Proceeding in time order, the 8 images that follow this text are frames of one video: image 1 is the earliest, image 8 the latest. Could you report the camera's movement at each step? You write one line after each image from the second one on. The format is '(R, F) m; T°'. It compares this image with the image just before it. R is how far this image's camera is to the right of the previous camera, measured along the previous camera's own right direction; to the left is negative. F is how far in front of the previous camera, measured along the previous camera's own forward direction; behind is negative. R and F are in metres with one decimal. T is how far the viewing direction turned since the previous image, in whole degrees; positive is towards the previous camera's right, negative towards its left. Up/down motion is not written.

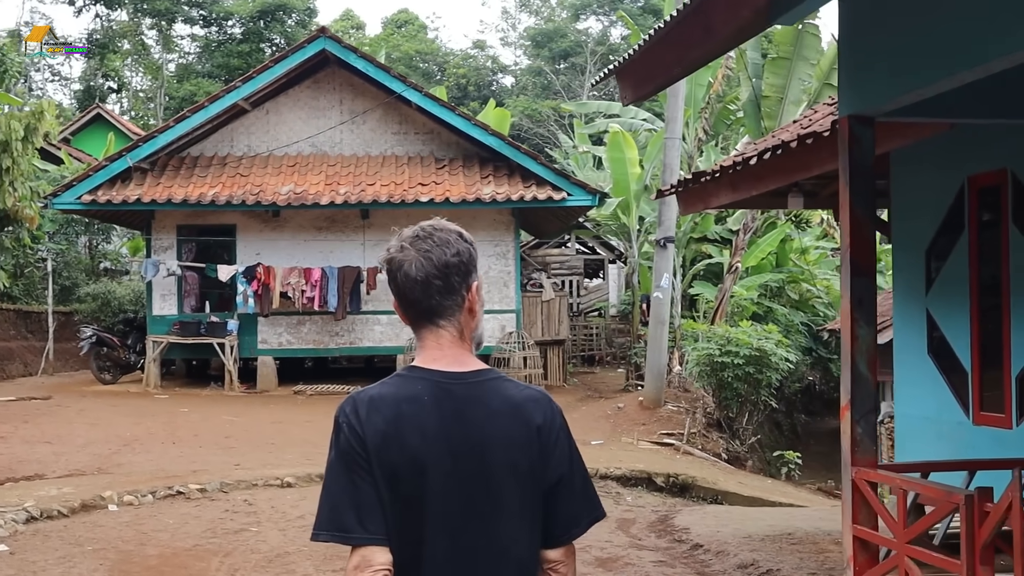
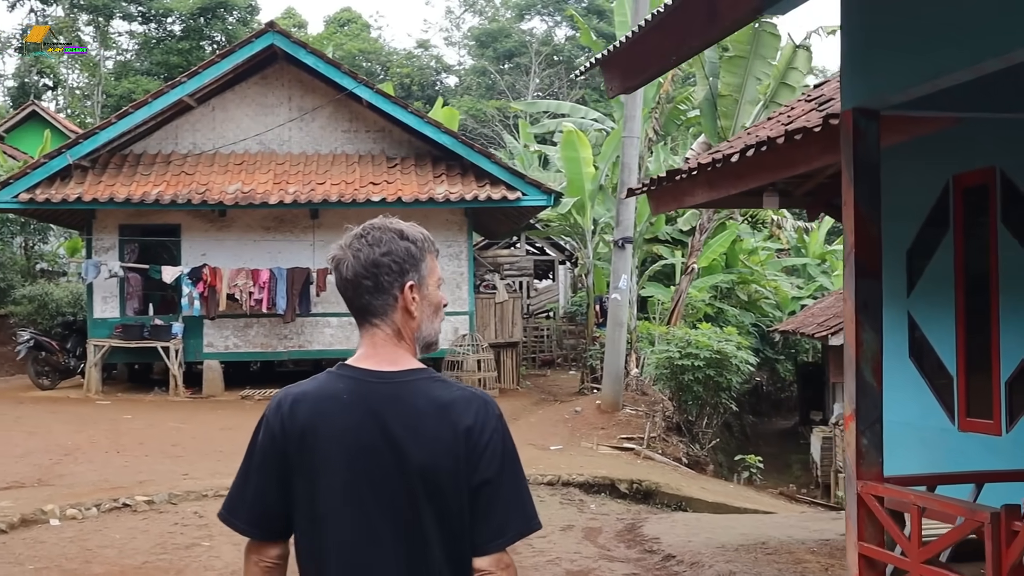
(-0.1, +0.2) m; +4°
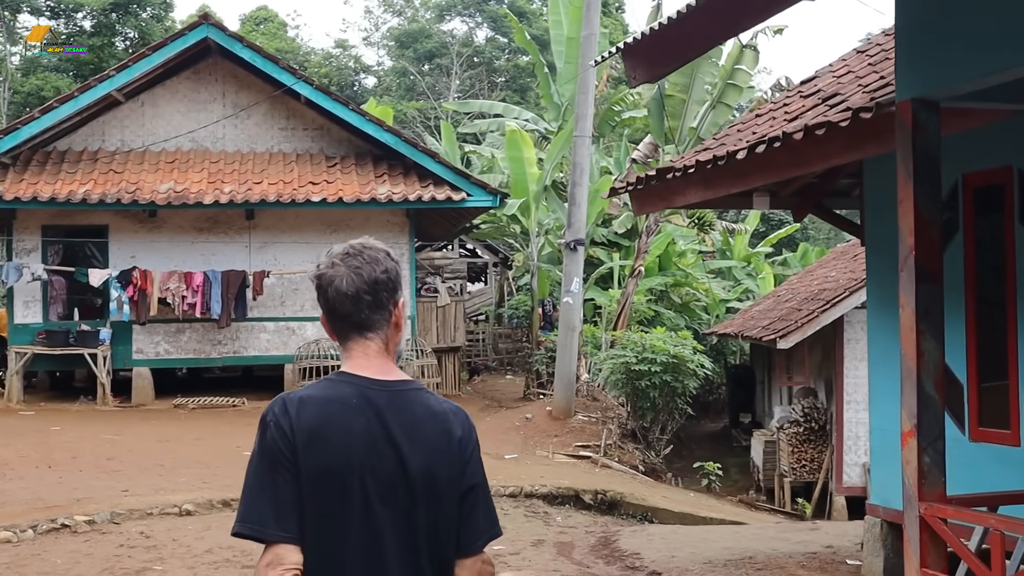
(-0.3, +0.2) m; +5°
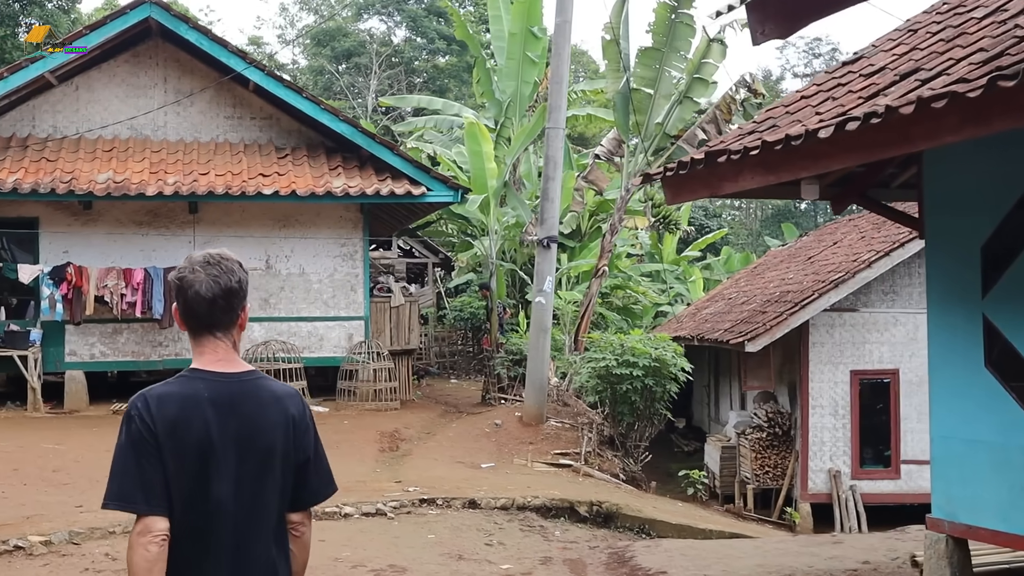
(-0.5, +0.4) m; +5°
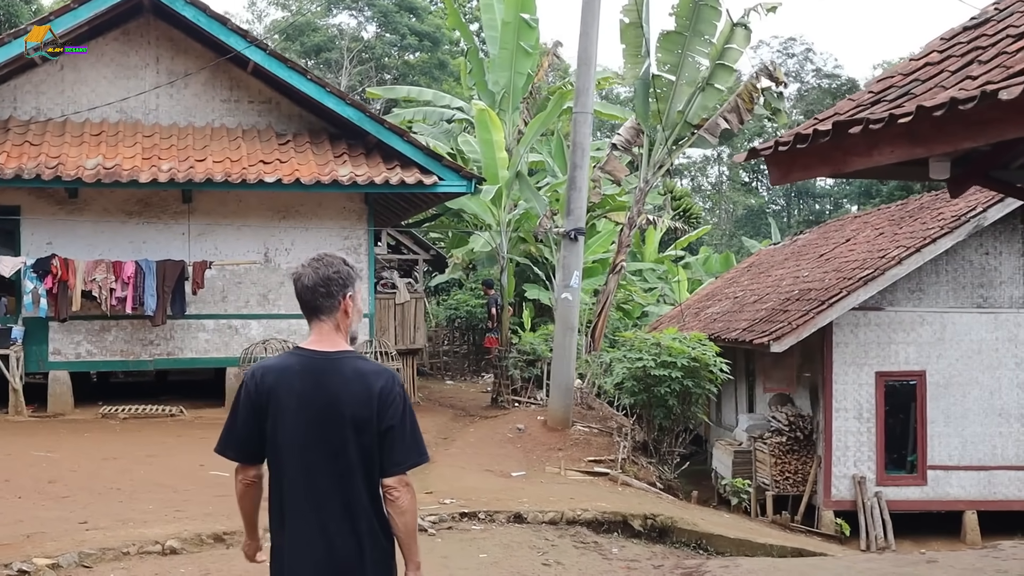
(-0.5, +0.5) m; +2°
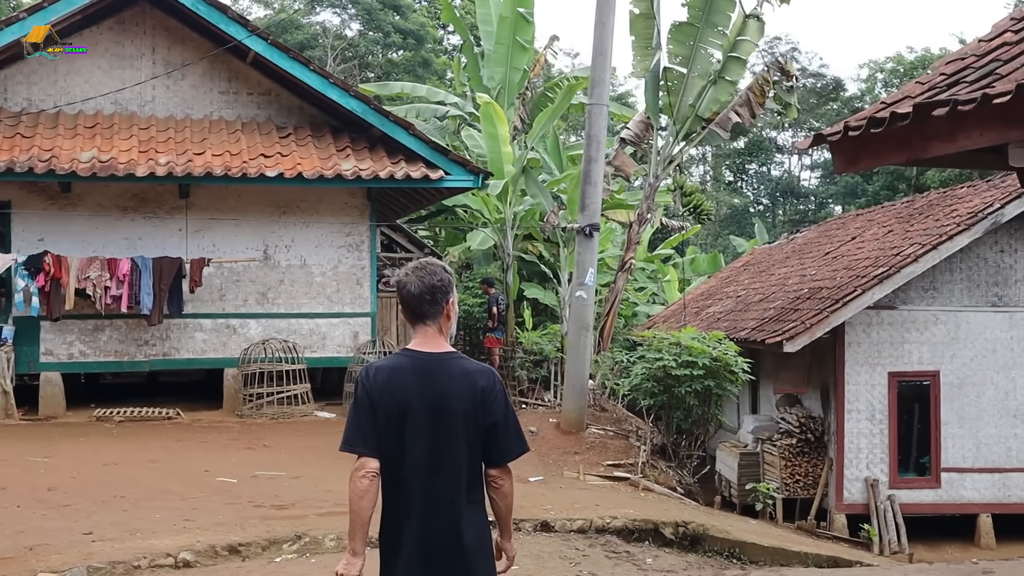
(-0.3, +0.3) m; +1°
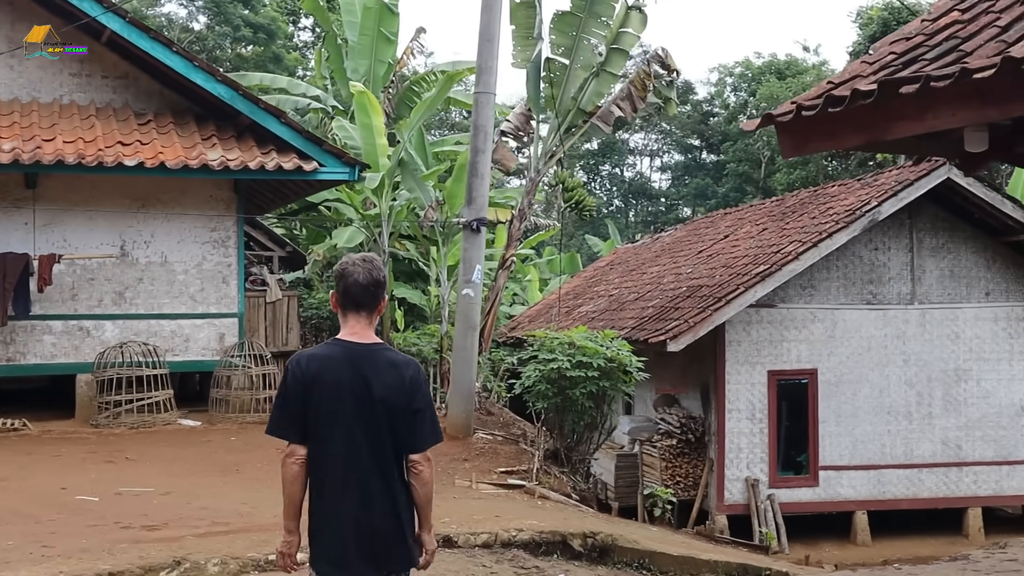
(-0.3, +0.2) m; +9°
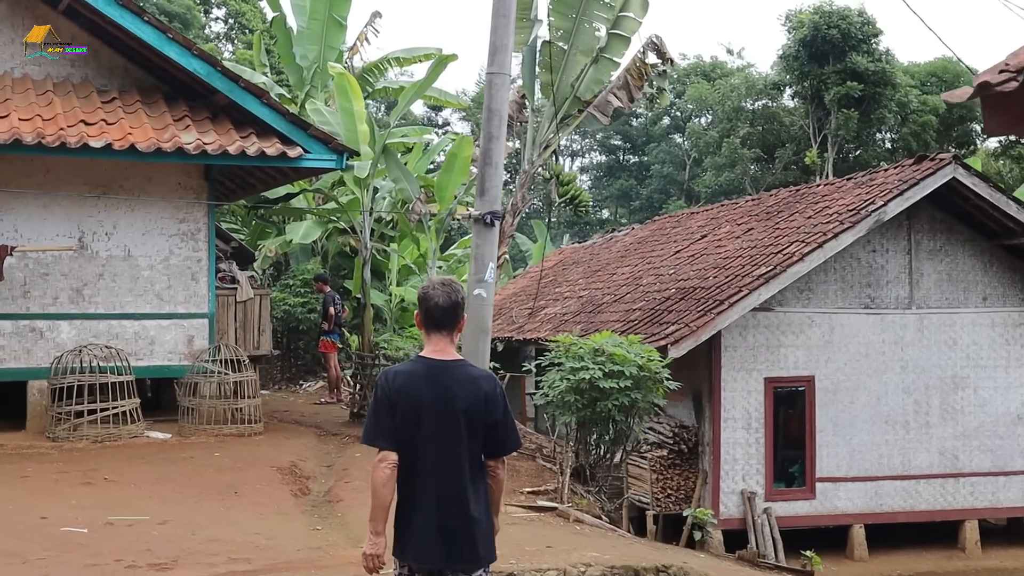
(-0.8, +0.6) m; +5°
